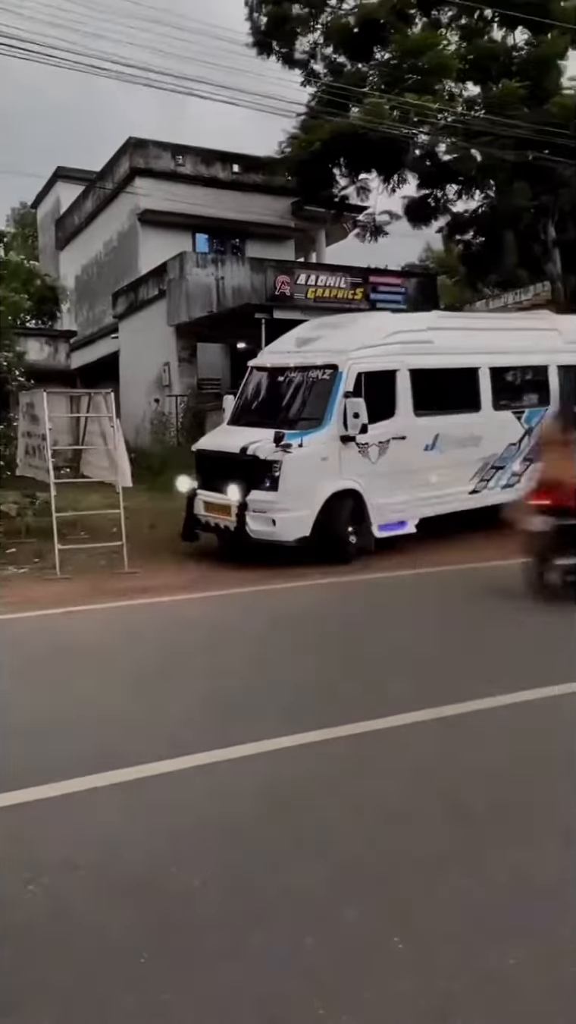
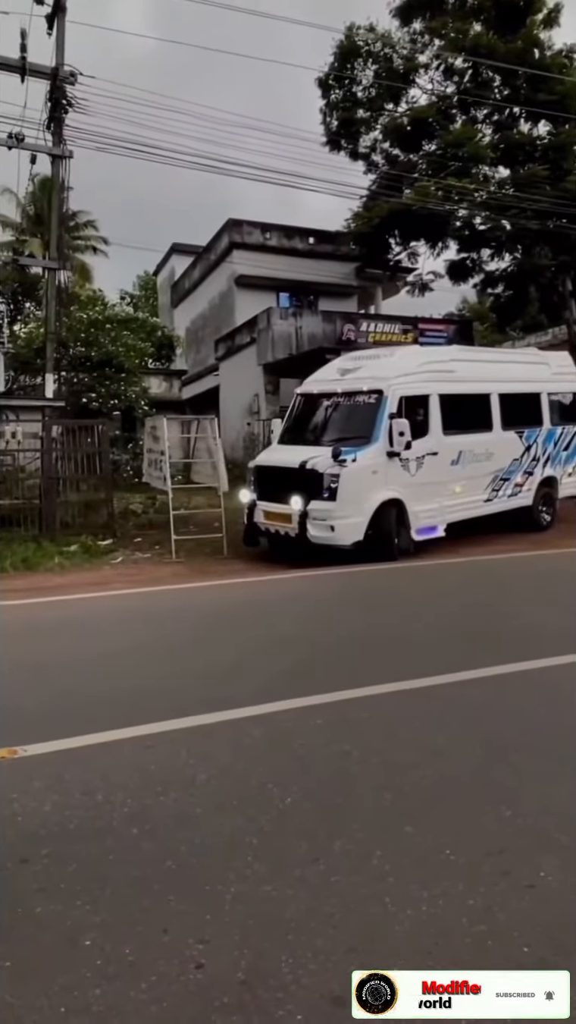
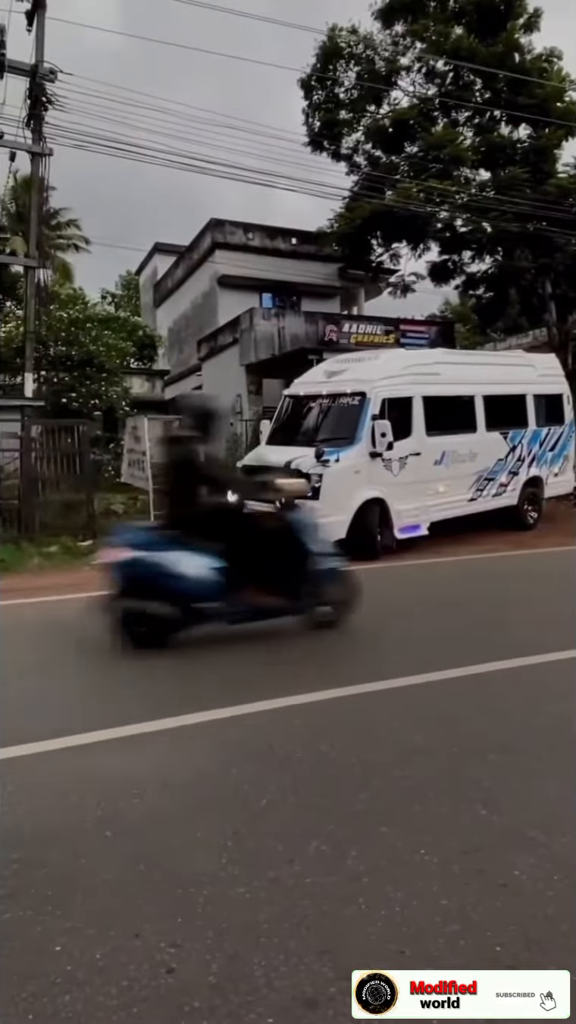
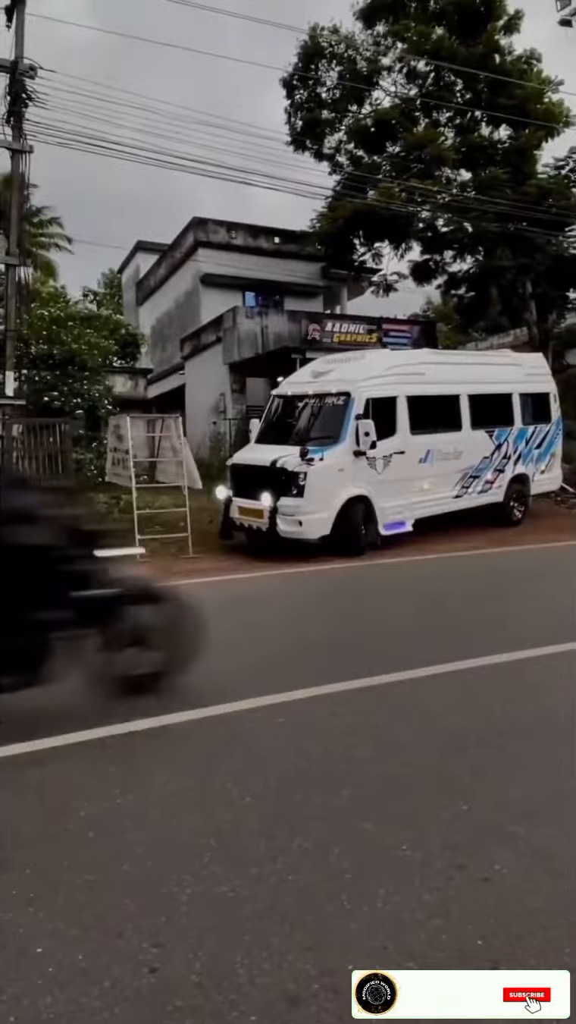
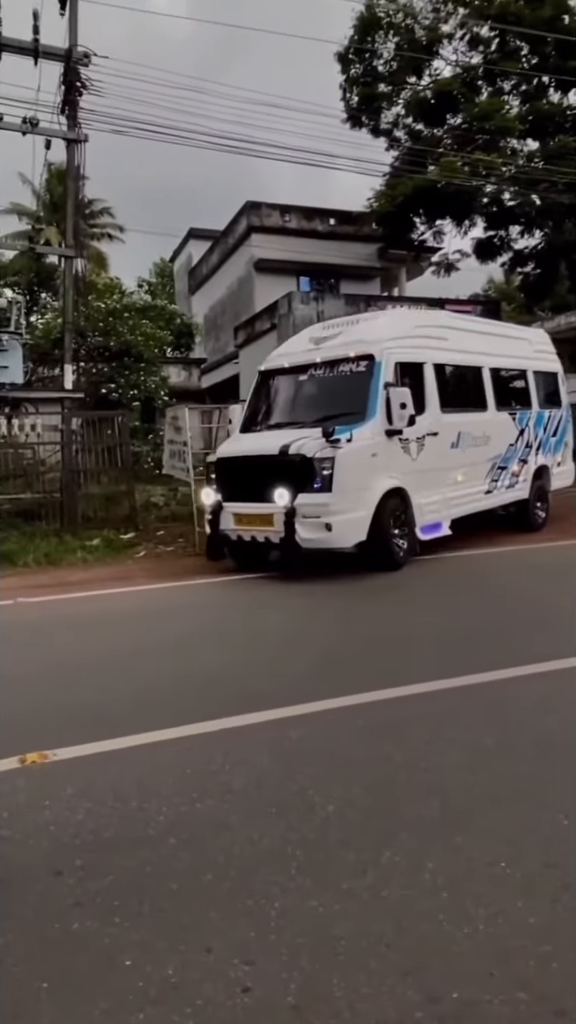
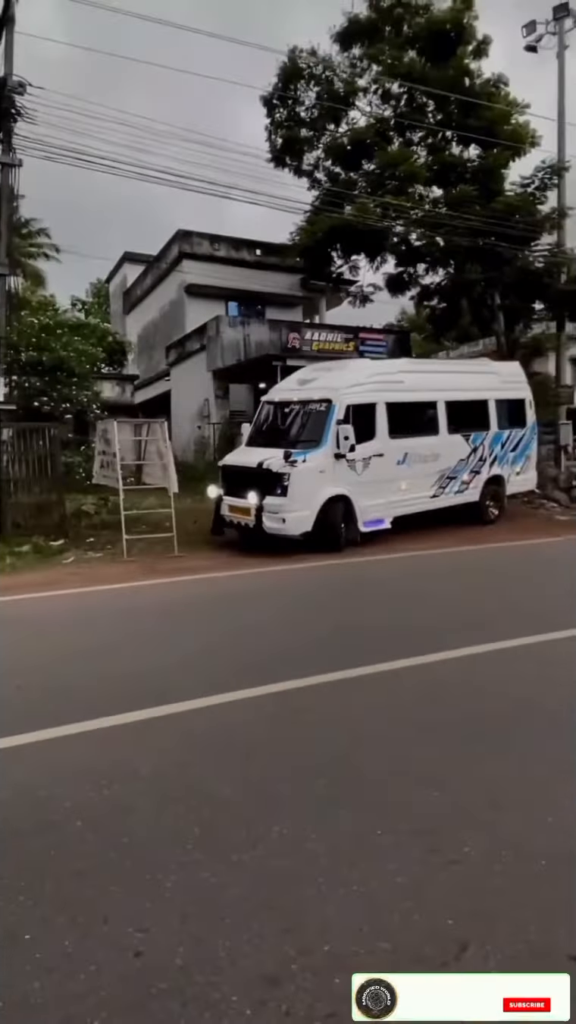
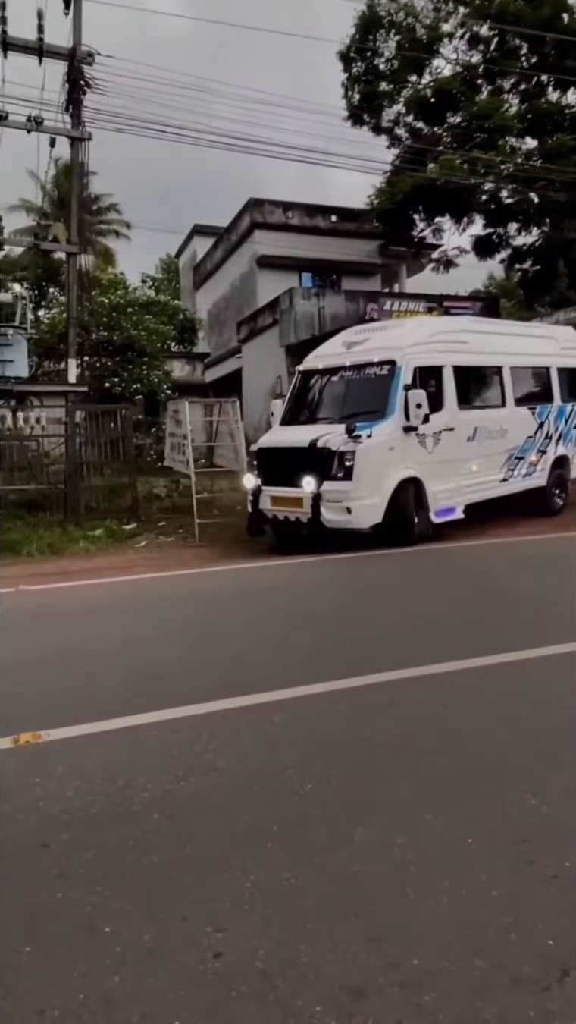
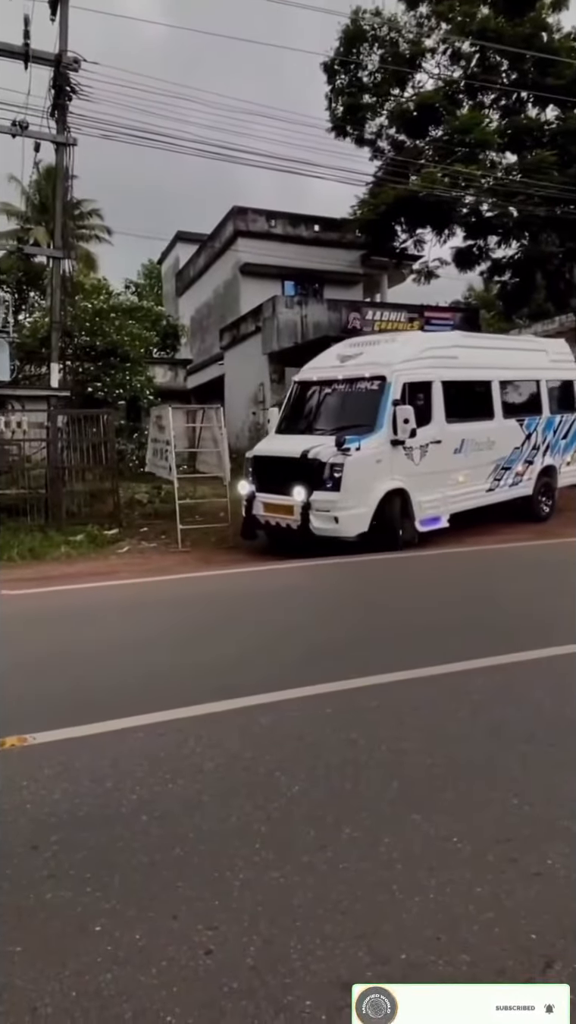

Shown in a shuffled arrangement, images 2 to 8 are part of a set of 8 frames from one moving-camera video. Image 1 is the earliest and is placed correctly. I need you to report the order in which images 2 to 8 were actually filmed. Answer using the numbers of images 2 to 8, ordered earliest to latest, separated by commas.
6, 4, 3, 2, 8, 7, 5
